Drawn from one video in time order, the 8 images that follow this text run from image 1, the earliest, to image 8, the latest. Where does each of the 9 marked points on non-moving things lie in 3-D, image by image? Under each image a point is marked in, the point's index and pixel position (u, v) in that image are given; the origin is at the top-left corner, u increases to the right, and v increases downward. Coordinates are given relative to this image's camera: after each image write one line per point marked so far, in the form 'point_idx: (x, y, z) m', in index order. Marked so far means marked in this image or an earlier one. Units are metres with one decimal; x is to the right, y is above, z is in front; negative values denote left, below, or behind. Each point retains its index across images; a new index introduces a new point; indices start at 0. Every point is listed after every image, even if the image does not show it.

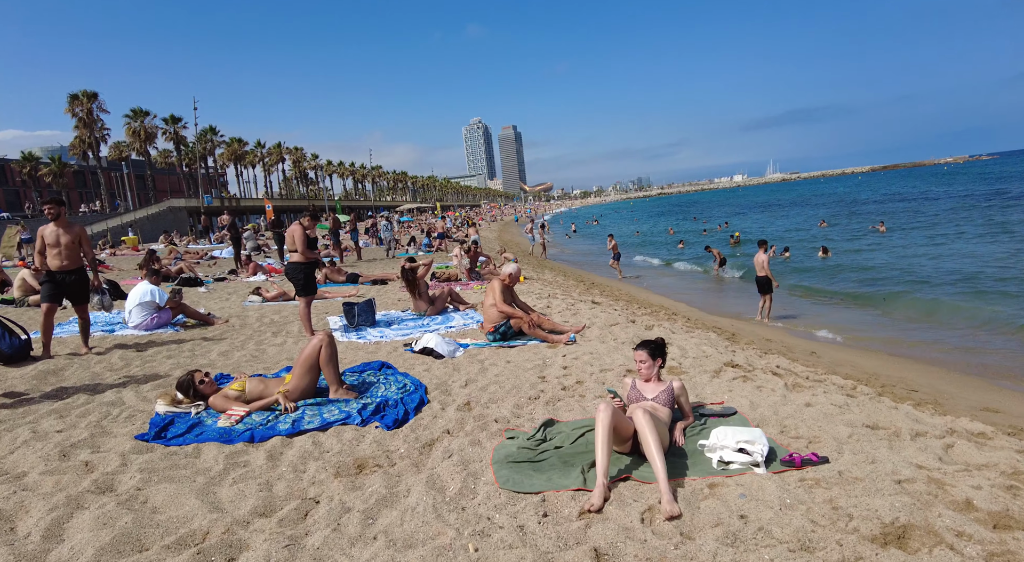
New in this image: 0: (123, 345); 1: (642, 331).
0: (-5.5, -0.9, +8.0) m
1: (+1.9, -0.7, +8.3) m
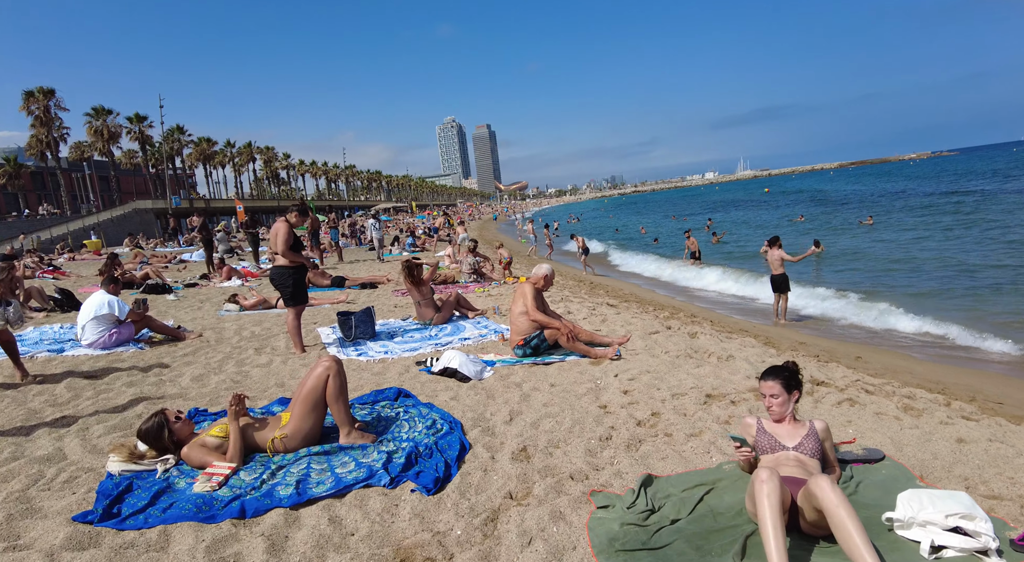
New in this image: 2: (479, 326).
0: (-5.1, -1.1, +6.6) m
1: (+2.3, -0.8, +7.3) m
2: (-0.5, -0.7, +8.2) m
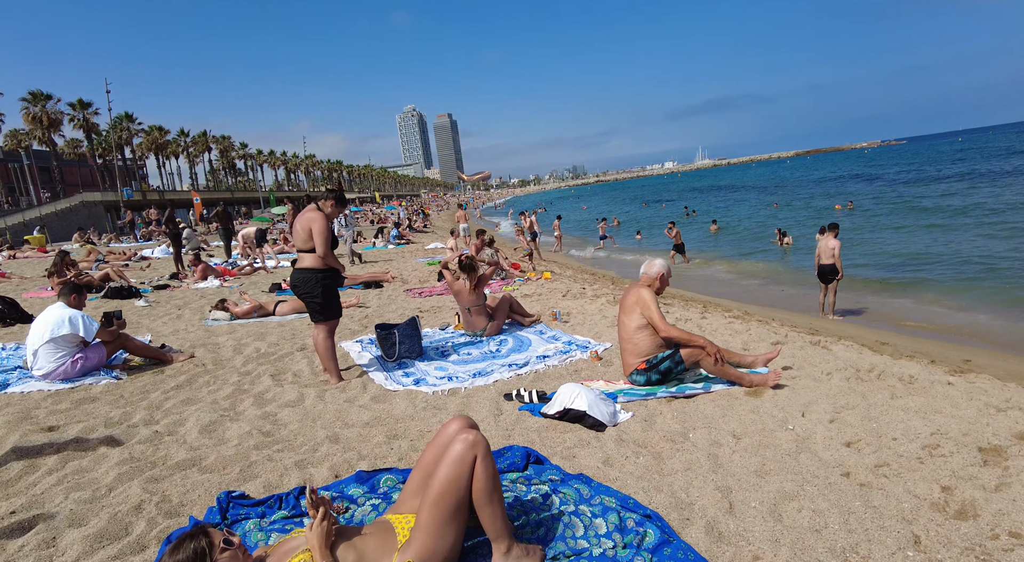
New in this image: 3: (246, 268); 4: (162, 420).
0: (-4.1, -1.2, +4.7) m
1: (+3.2, -0.7, +5.9) m
2: (+0.5, -0.7, +6.6) m
3: (-7.4, +0.3, +15.6) m
4: (-2.9, -1.2, +4.7) m
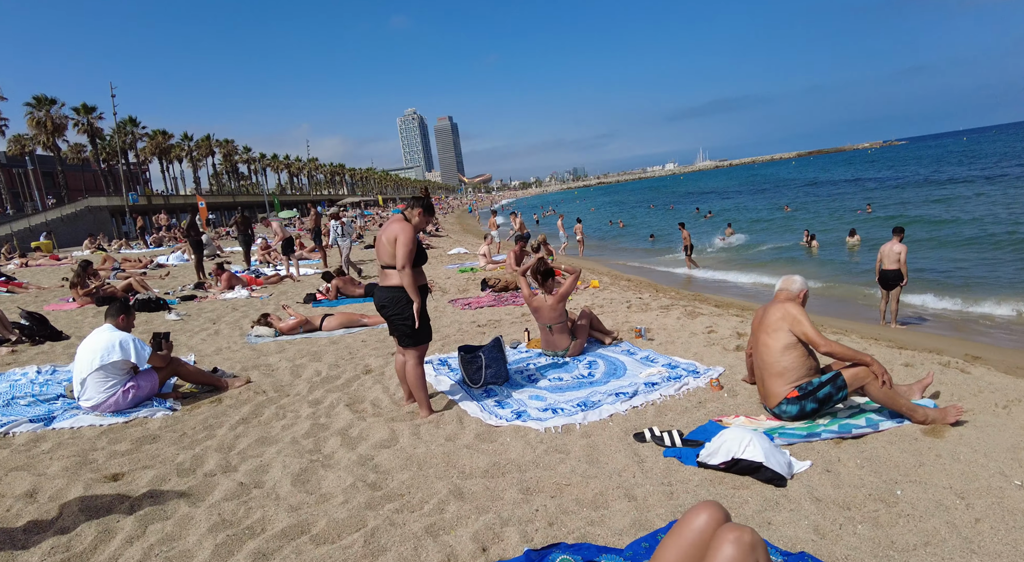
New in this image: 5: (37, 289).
0: (-3.1, -1.4, +4.1) m
1: (+4.2, -0.9, +5.2) m
2: (+1.4, -0.9, +6.0) m
3: (-6.4, +0.1, +14.9) m
4: (-2.0, -1.3, +4.1) m
5: (-11.8, -0.2, +14.0) m
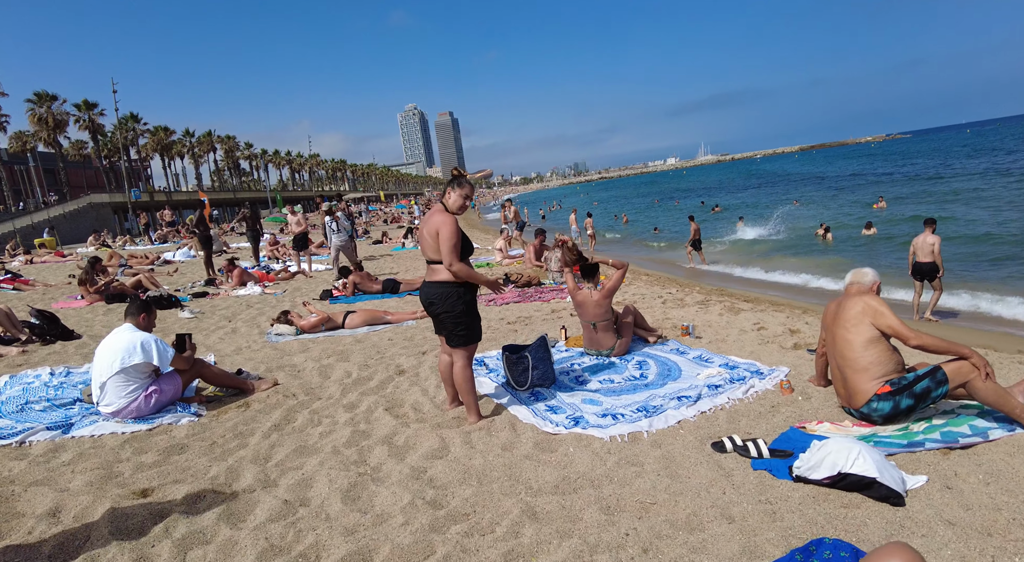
0: (-2.6, -1.3, +3.7) m
1: (+4.6, -0.8, +4.8) m
2: (+1.9, -0.8, +5.6) m
3: (-5.9, +0.2, +14.6) m
4: (-1.5, -1.3, +3.7) m
5: (-11.3, -0.1, +13.7) m
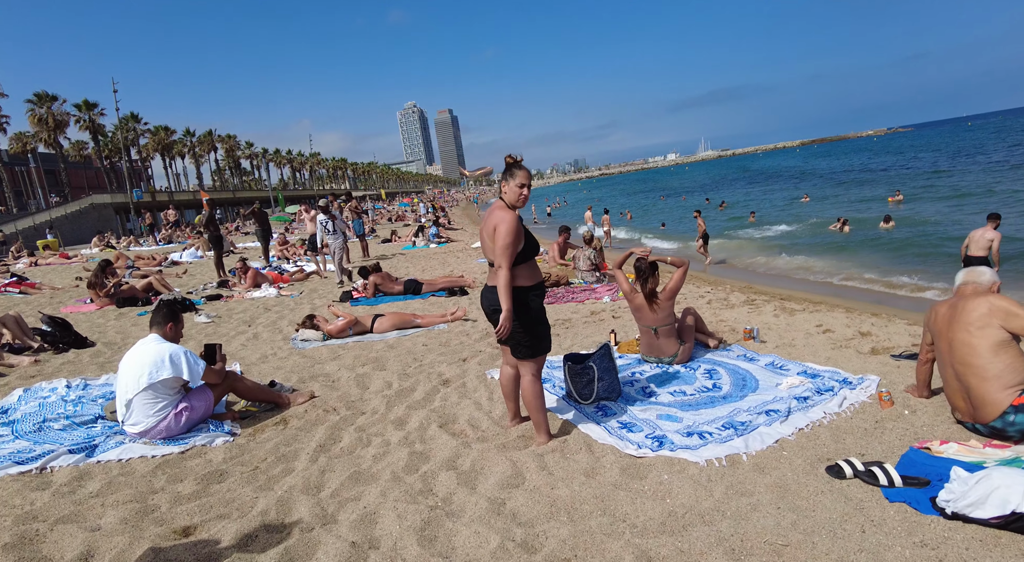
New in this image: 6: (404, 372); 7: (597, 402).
0: (-2.1, -1.4, +3.3) m
1: (+5.2, -0.8, +4.4) m
2: (+2.4, -0.8, +5.1) m
3: (-5.4, +0.2, +14.1) m
4: (-1.0, -1.4, +3.3) m
5: (-10.8, -0.2, +13.2) m
6: (-1.2, -1.0, +6.0) m
7: (+0.7, -1.0, +4.7) m
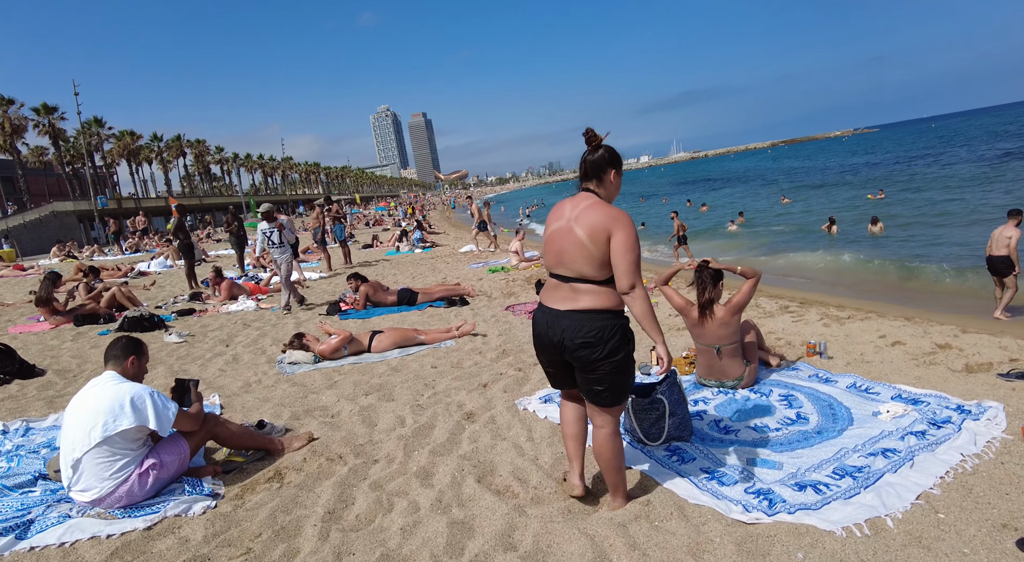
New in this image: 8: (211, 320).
0: (-1.7, -1.5, +2.3) m
1: (+5.5, -0.8, +3.7) m
2: (+2.7, -0.9, +4.3) m
3: (-5.4, -0.1, +13.0) m
4: (-0.6, -1.5, +2.4) m
5: (-10.8, -0.5, +11.9) m
6: (-0.9, -1.1, +5.1) m
7: (+1.1, -1.1, +3.9) m
8: (-5.3, -0.7, +10.0) m
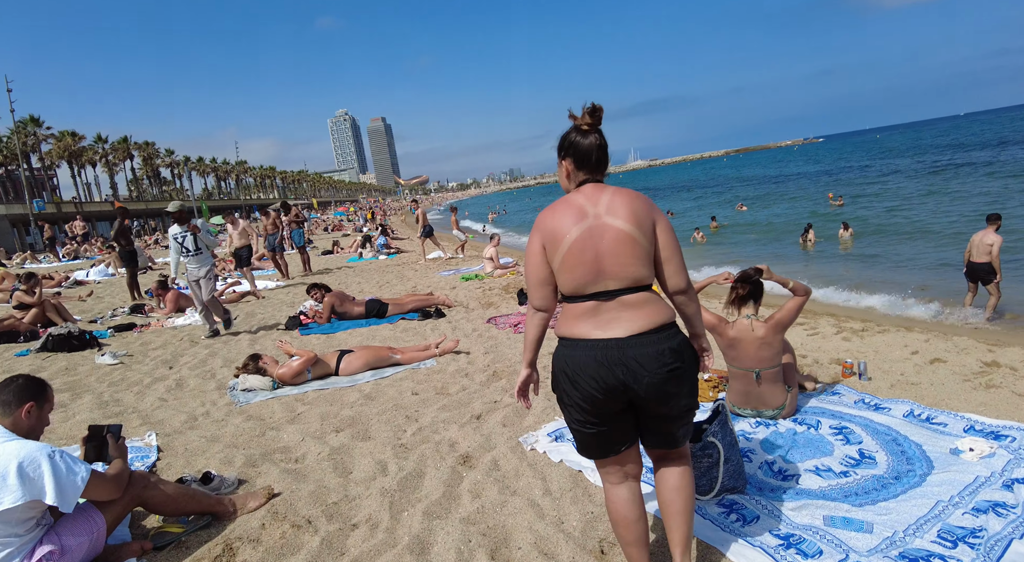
0: (-1.5, -1.6, +1.4) m
1: (+5.6, -0.9, +3.3) m
2: (+2.8, -1.0, +3.7) m
3: (-5.9, -0.3, +11.9) m
4: (-0.4, -1.6, +1.5) m
5: (-11.2, -0.8, +10.4) m
6: (-0.8, -1.2, +4.2) m
7: (+1.2, -1.2, +3.1) m
8: (-5.6, -0.9, +8.8) m
